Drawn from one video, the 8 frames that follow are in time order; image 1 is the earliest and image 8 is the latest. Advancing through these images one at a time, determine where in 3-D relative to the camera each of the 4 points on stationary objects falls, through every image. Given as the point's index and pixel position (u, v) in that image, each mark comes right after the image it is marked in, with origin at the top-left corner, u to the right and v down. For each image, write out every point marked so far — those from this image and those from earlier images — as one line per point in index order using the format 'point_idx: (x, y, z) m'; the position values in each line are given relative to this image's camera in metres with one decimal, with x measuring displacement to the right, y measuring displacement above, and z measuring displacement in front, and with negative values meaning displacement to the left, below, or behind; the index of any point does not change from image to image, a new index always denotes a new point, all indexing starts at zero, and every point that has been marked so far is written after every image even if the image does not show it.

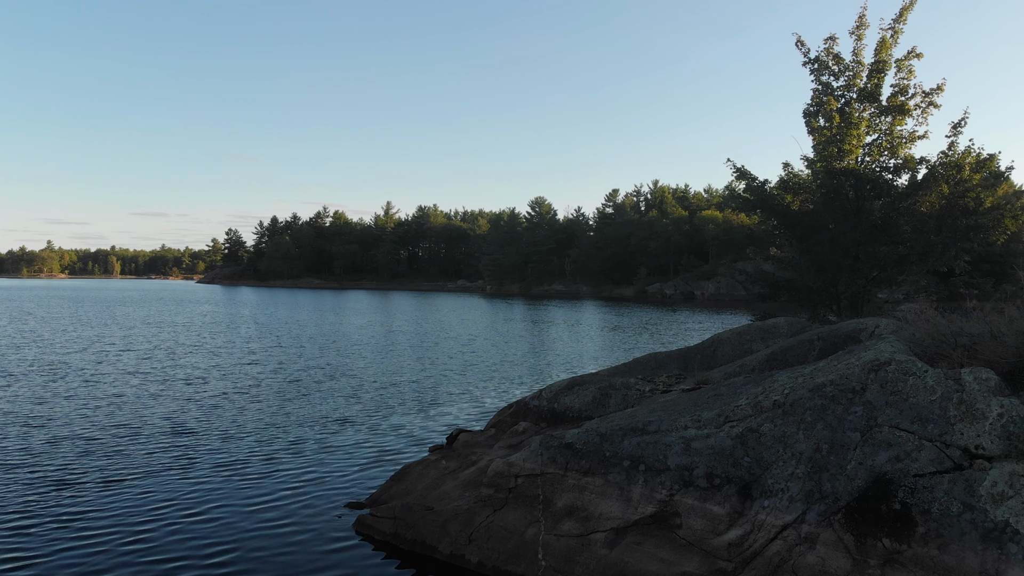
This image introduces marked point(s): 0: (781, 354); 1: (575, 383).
0: (+6.8, -1.7, +15.4) m
1: (+1.9, -2.9, +18.1) m
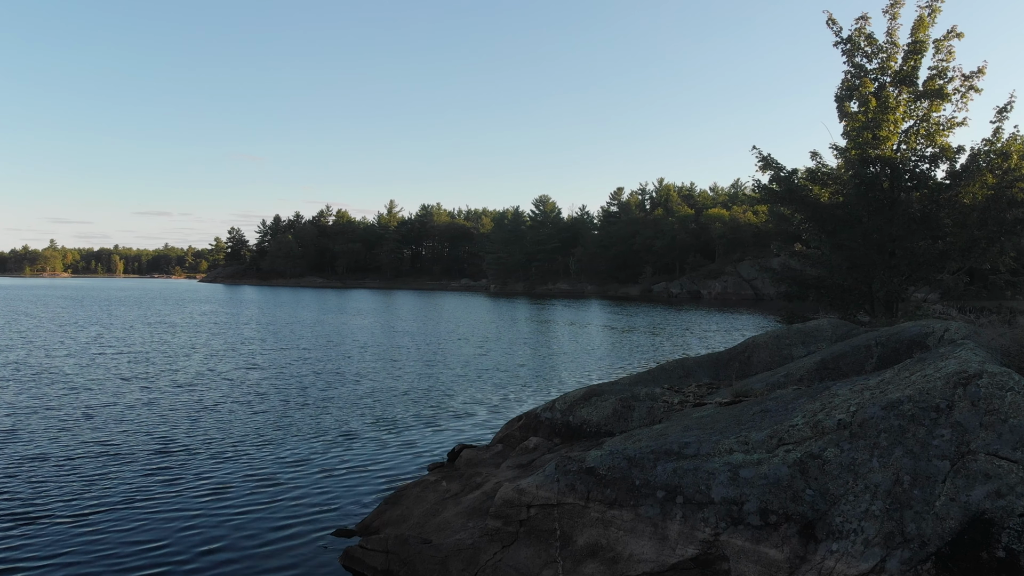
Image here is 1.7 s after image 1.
0: (+7.1, -1.6, +13.4) m
1: (+2.2, -2.8, +16.0) m
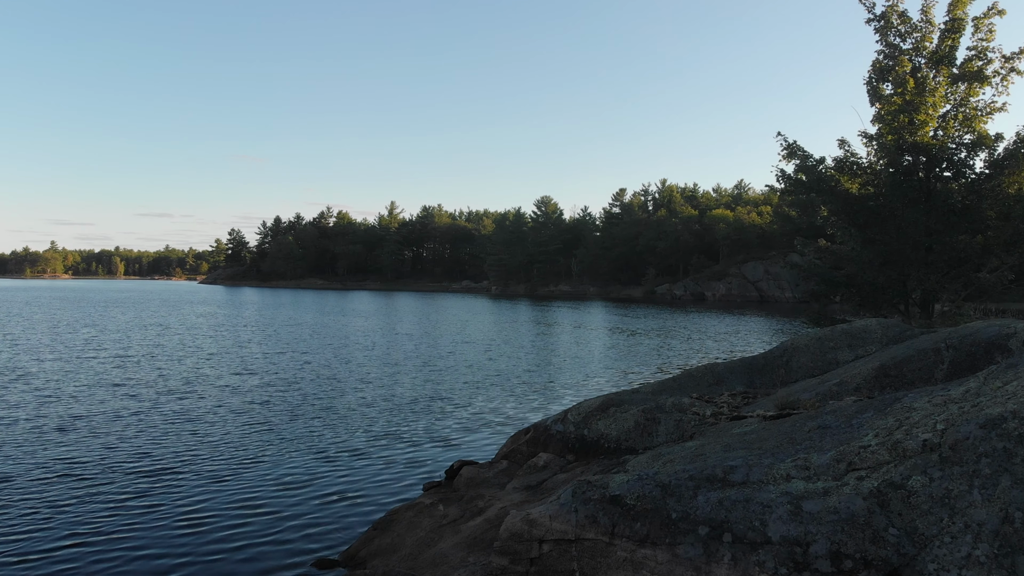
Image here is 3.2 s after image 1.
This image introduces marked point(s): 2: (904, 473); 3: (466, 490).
0: (+7.2, -1.5, +11.5) m
1: (+2.3, -2.7, +14.1) m
2: (+5.4, -2.5, +8.3) m
3: (-1.0, -4.6, +13.7) m
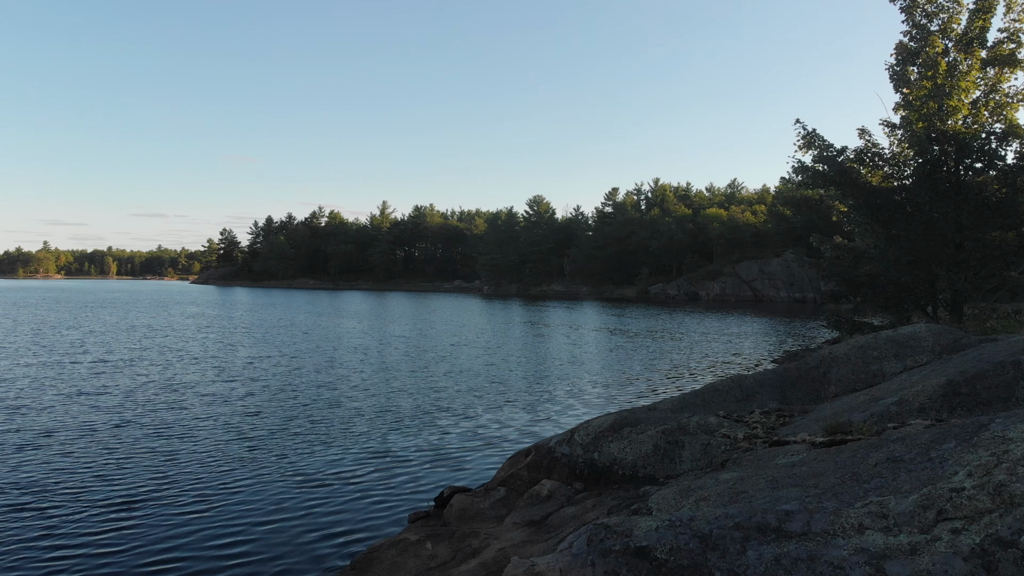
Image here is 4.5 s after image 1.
0: (+7.2, -1.5, +9.7) m
1: (+2.3, -2.8, +12.3) m
2: (+5.4, -2.6, +6.5) m
3: (-1.0, -4.6, +11.8) m
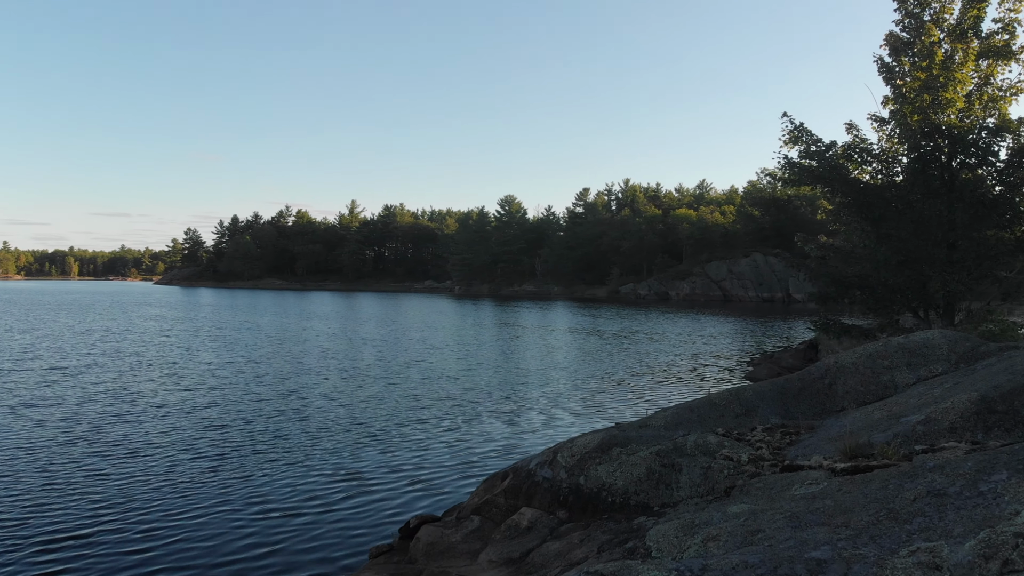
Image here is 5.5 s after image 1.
0: (+6.9, -1.6, +8.6) m
1: (+1.9, -2.8, +10.9) m
2: (+5.2, -2.6, +5.4) m
3: (-1.5, -4.7, +10.3) m
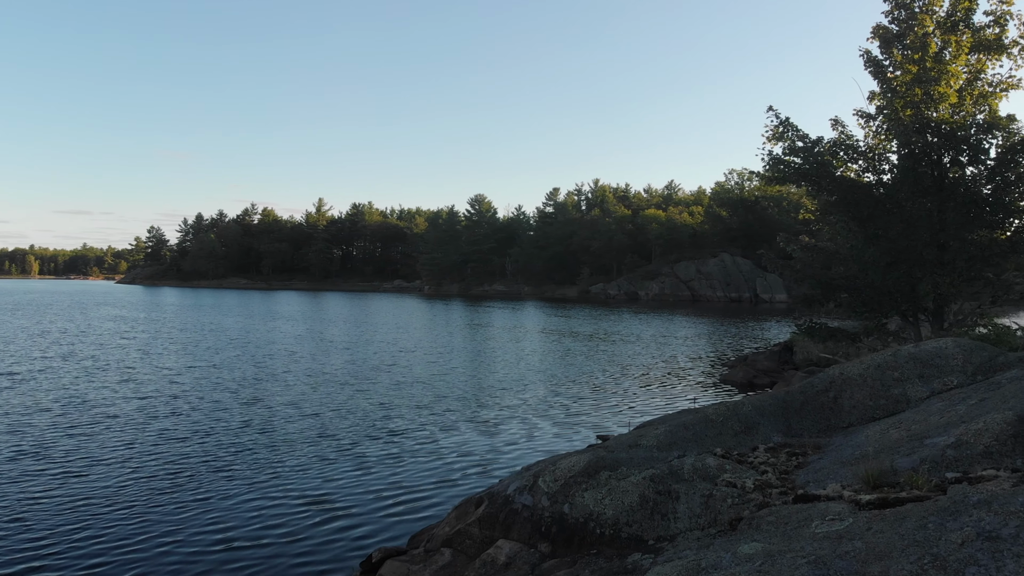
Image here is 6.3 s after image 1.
0: (+6.6, -1.7, +7.7) m
1: (+1.5, -2.9, +9.8) m
2: (+5.1, -2.7, +4.4) m
3: (-1.8, -4.7, +9.0) m
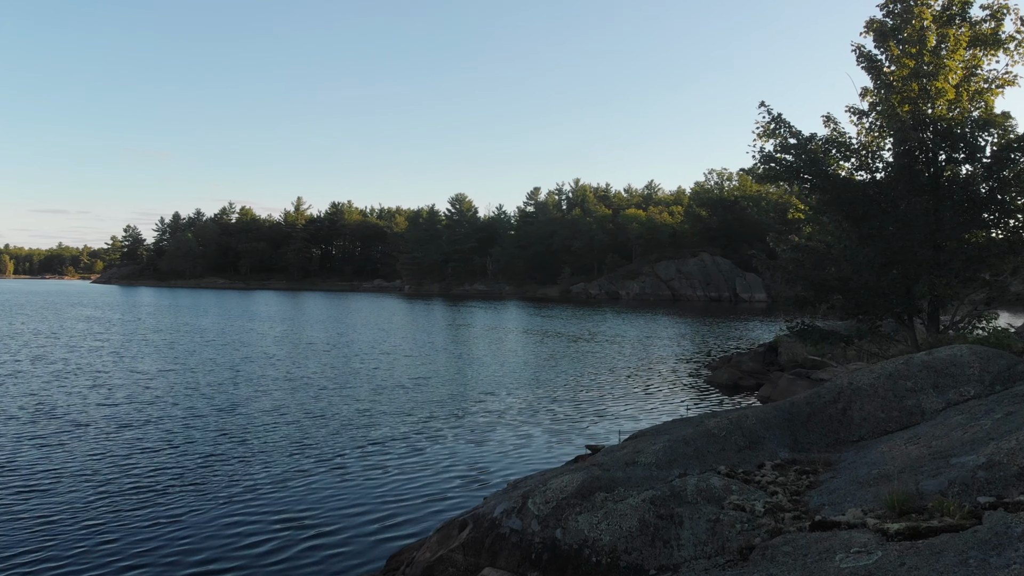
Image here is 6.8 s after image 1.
0: (+6.5, -1.7, +7.0) m
1: (+1.3, -3.0, +9.0) m
2: (+5.1, -2.8, +3.7) m
3: (-2.0, -4.8, +8.1) m
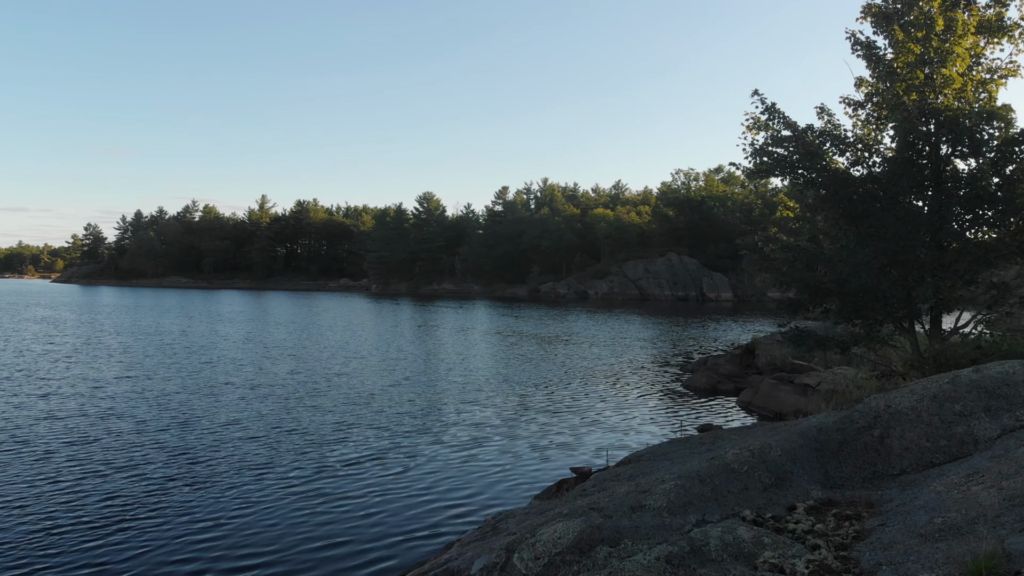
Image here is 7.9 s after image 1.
0: (+6.4, -1.8, +5.7) m
1: (+1.1, -3.1, +7.3) m
2: (+5.2, -2.9, +2.2) m
3: (-2.1, -4.9, +6.3) m
